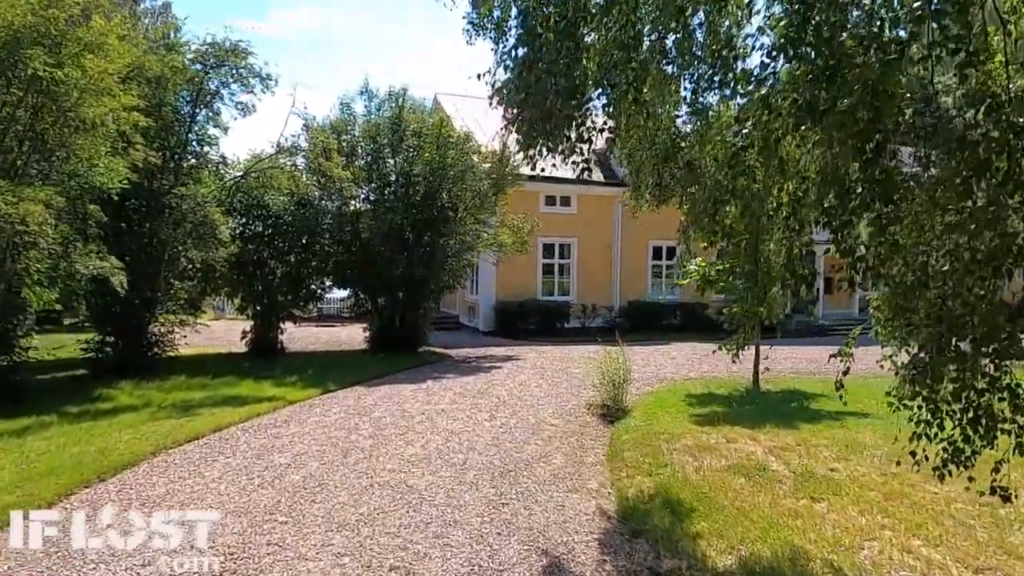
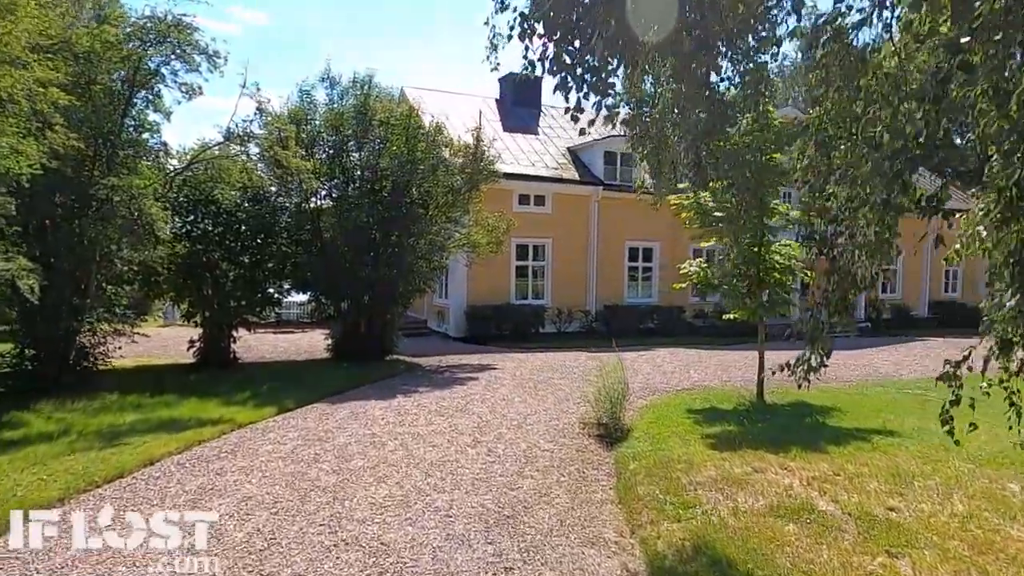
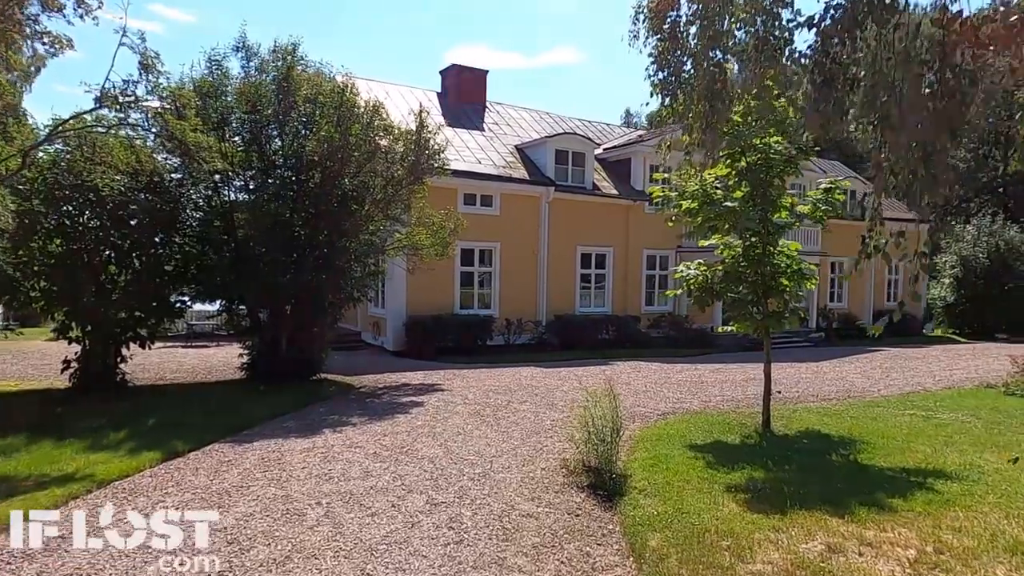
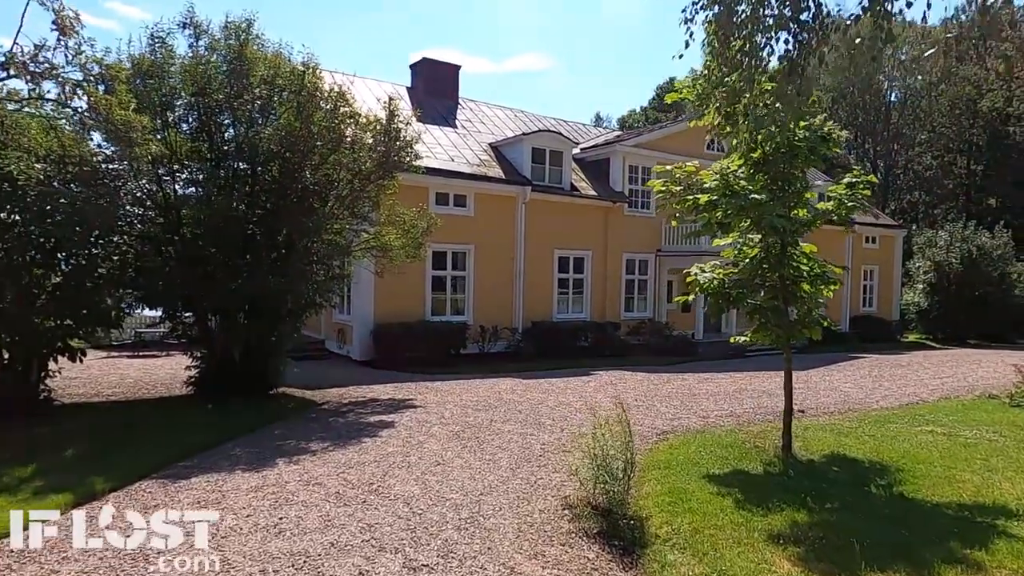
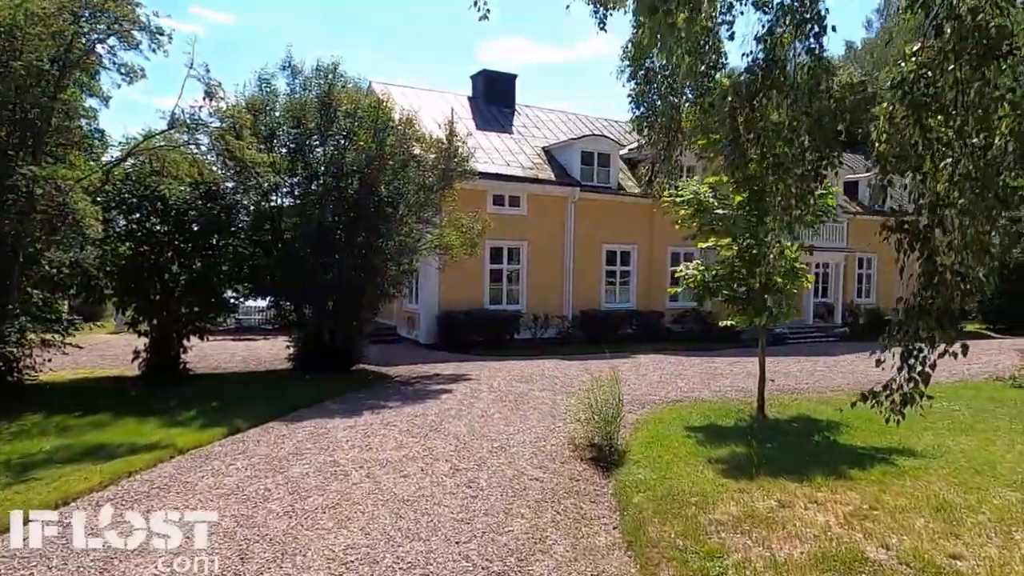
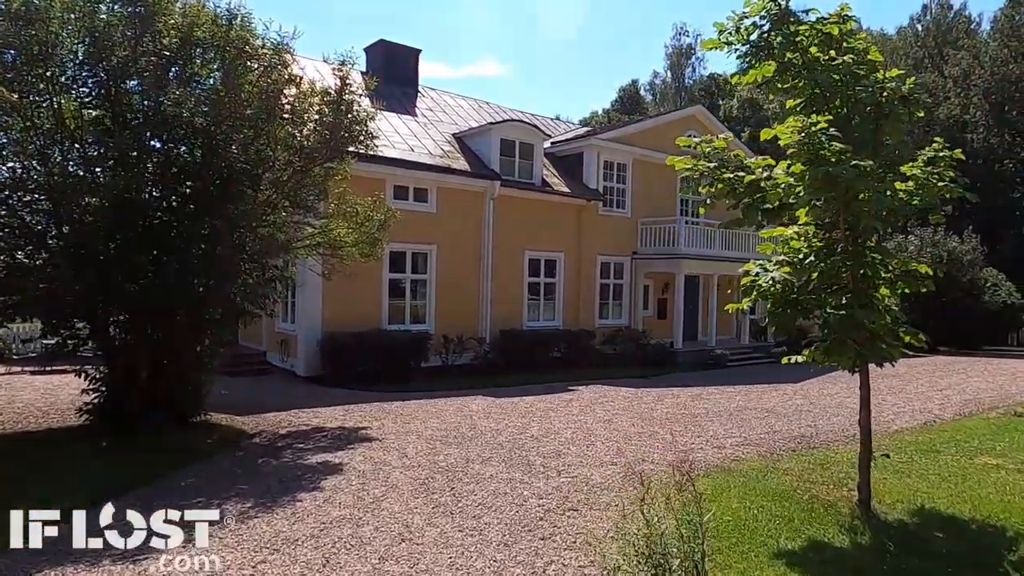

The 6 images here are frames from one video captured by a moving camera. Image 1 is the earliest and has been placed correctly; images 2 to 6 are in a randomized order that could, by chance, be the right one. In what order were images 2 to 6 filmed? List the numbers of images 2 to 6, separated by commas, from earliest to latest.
2, 5, 3, 4, 6
